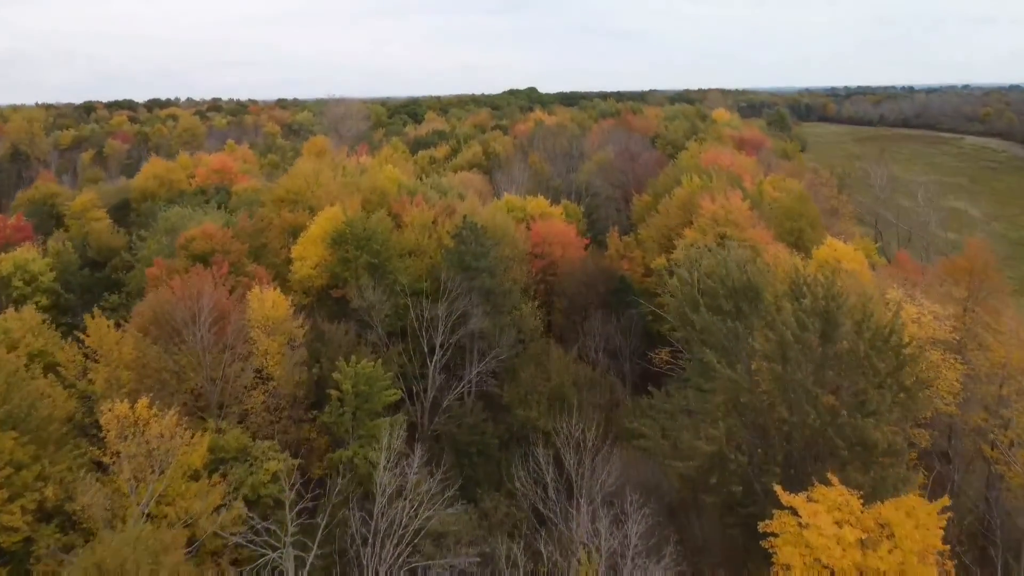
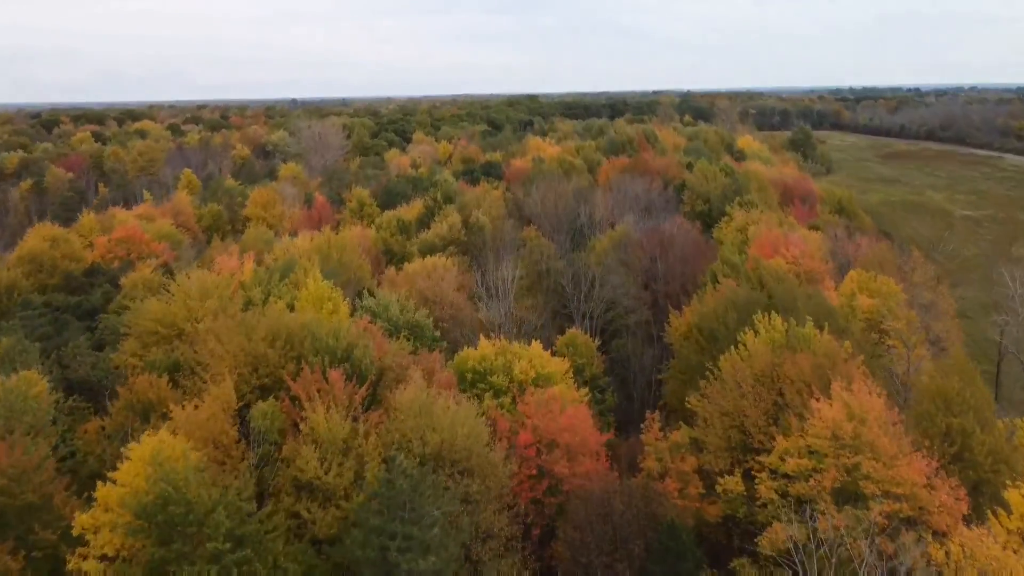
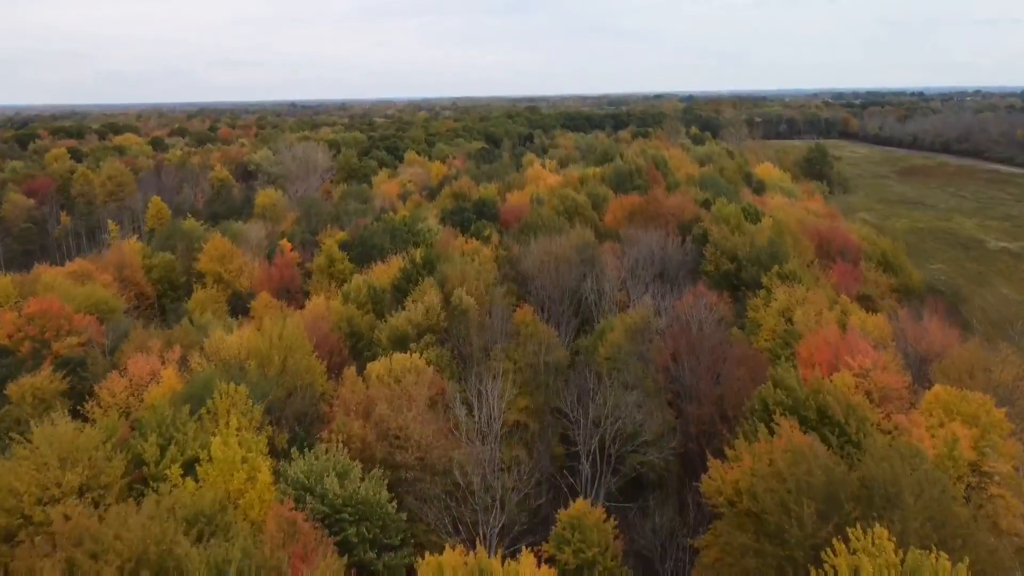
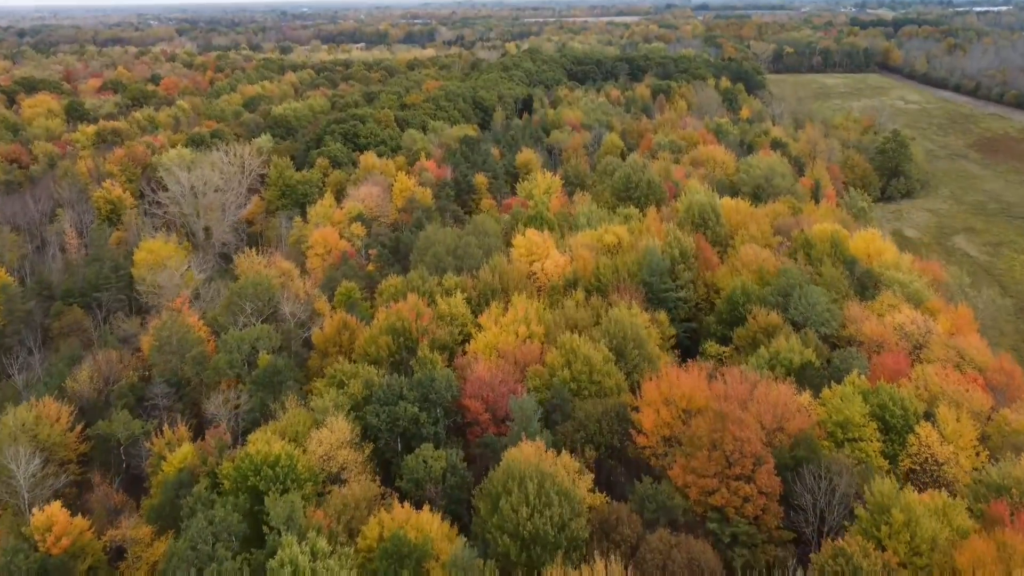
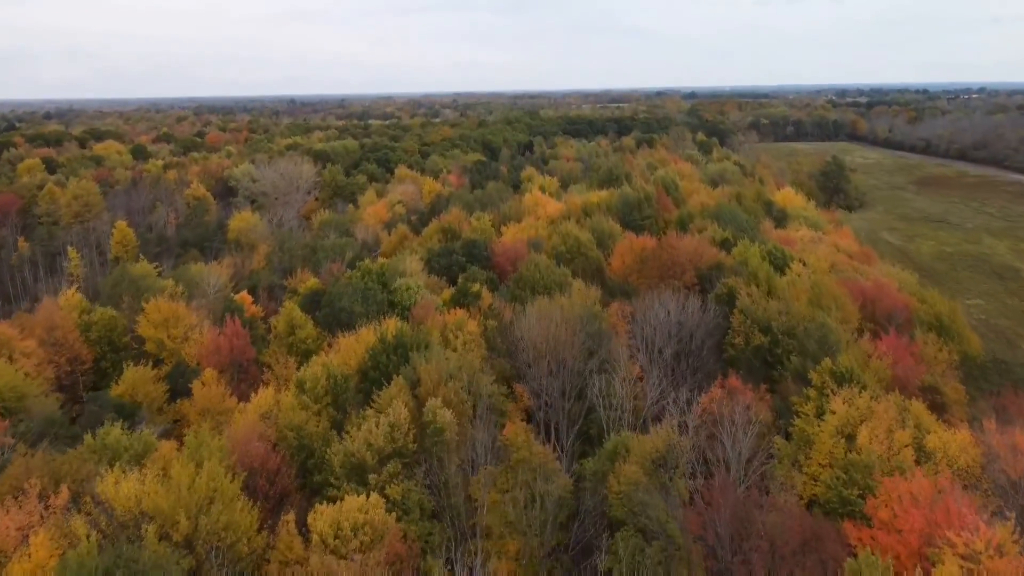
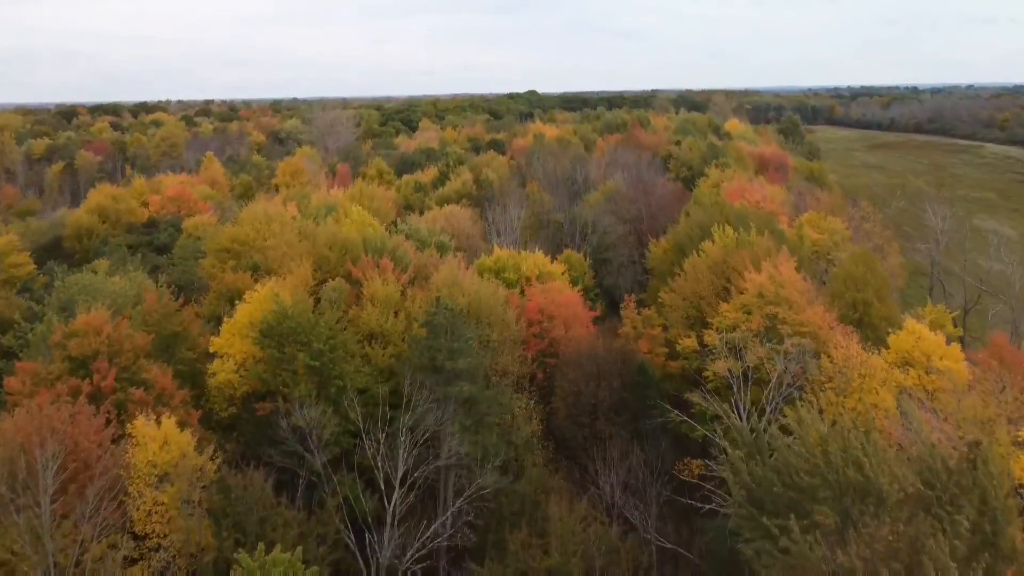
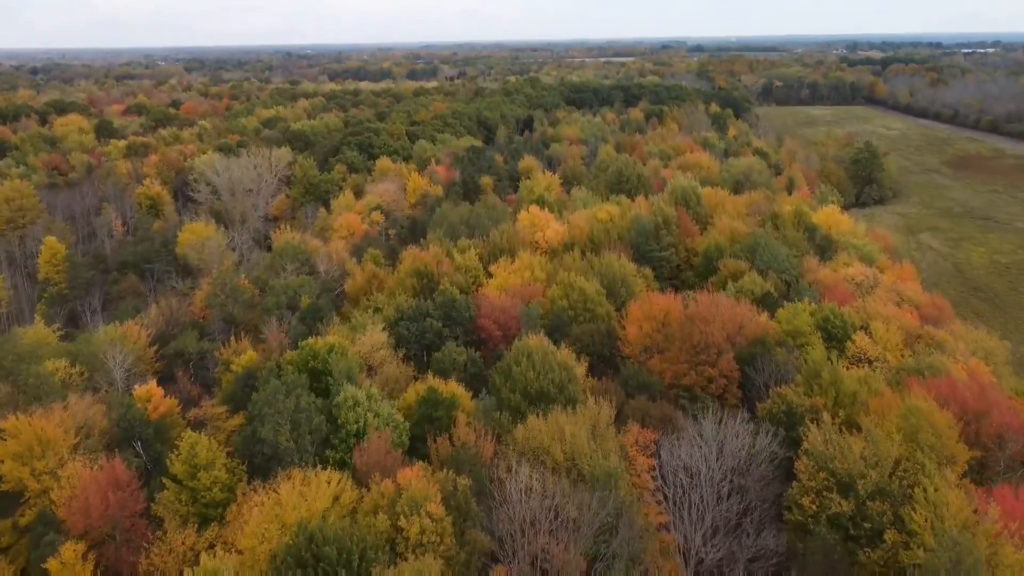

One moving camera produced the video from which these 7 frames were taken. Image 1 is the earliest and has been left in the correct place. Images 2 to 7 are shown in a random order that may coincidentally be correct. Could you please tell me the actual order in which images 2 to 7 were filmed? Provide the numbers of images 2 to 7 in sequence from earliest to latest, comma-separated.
6, 2, 3, 5, 7, 4
